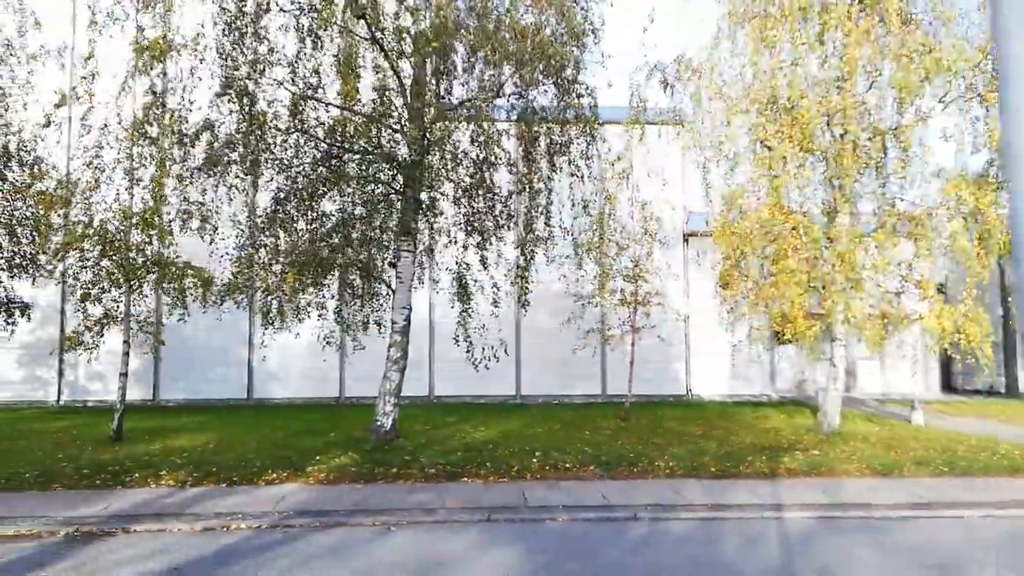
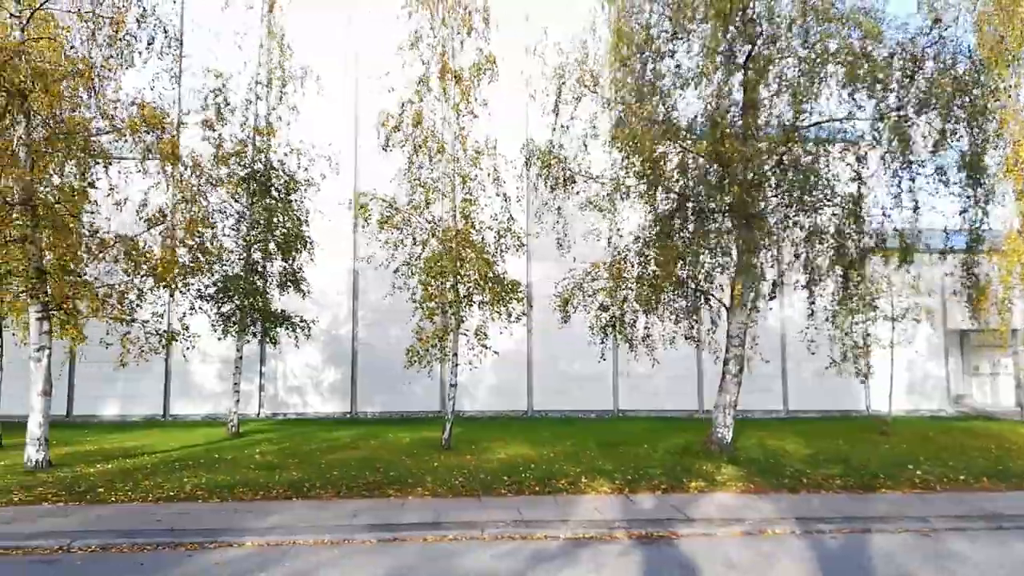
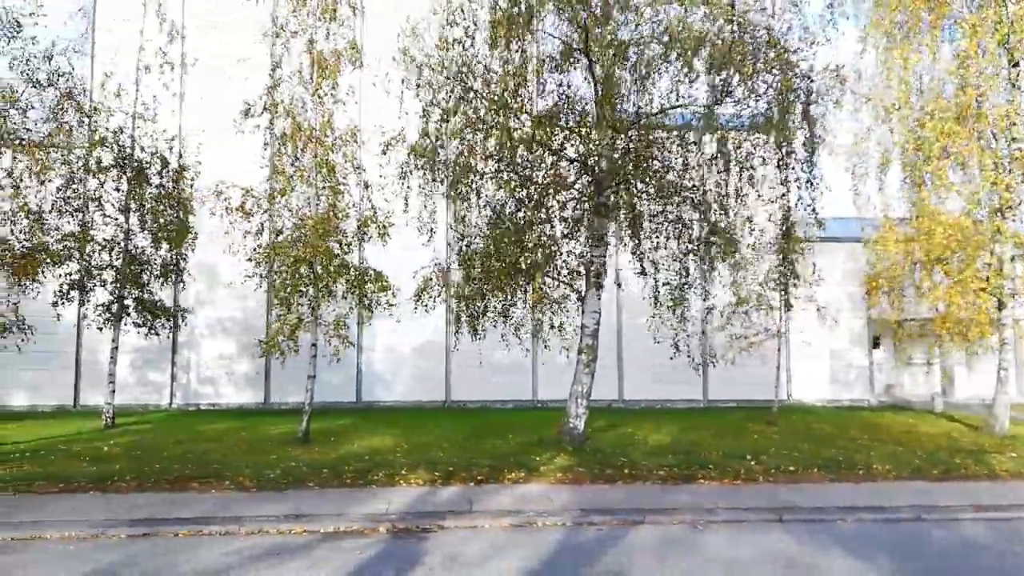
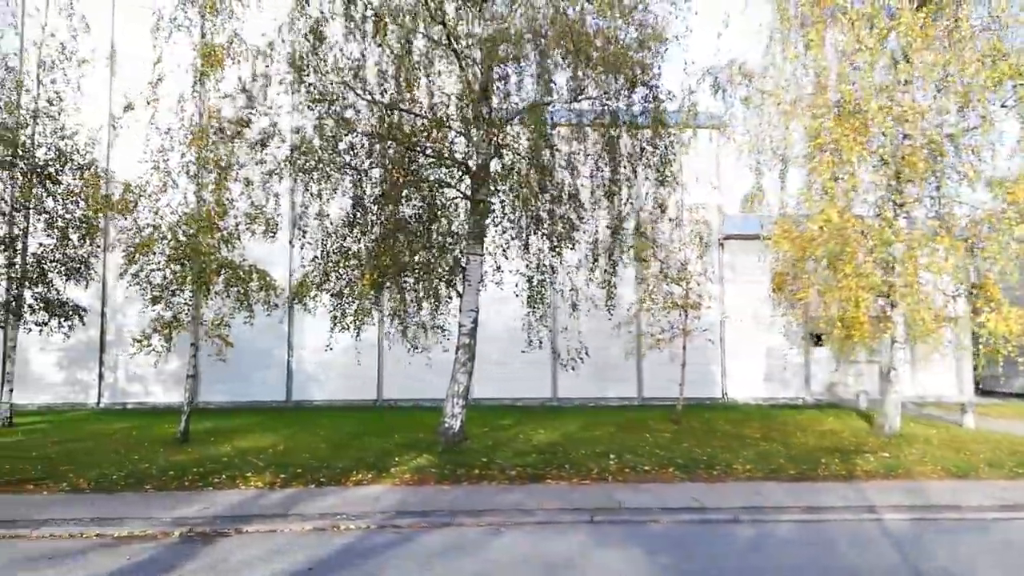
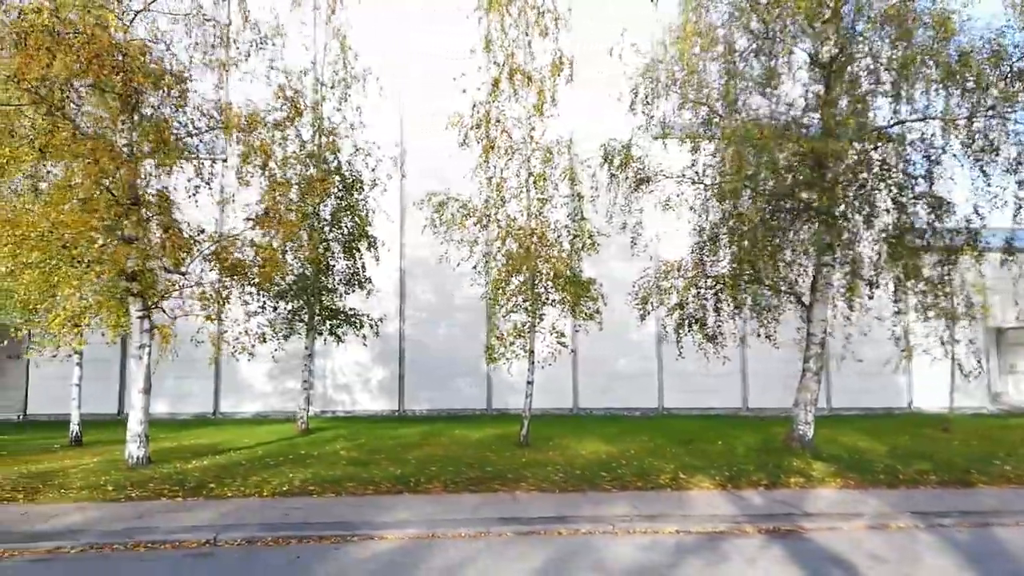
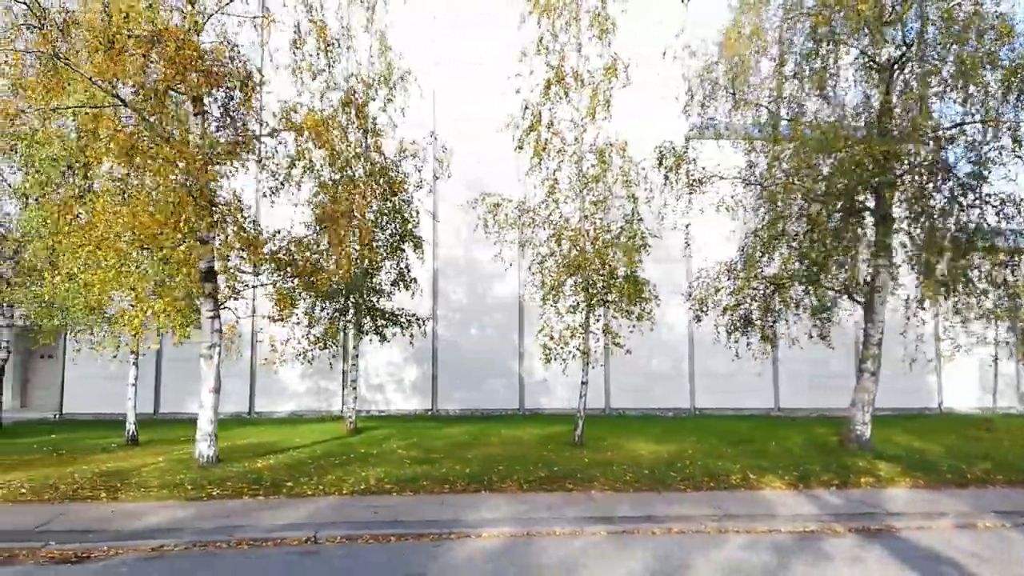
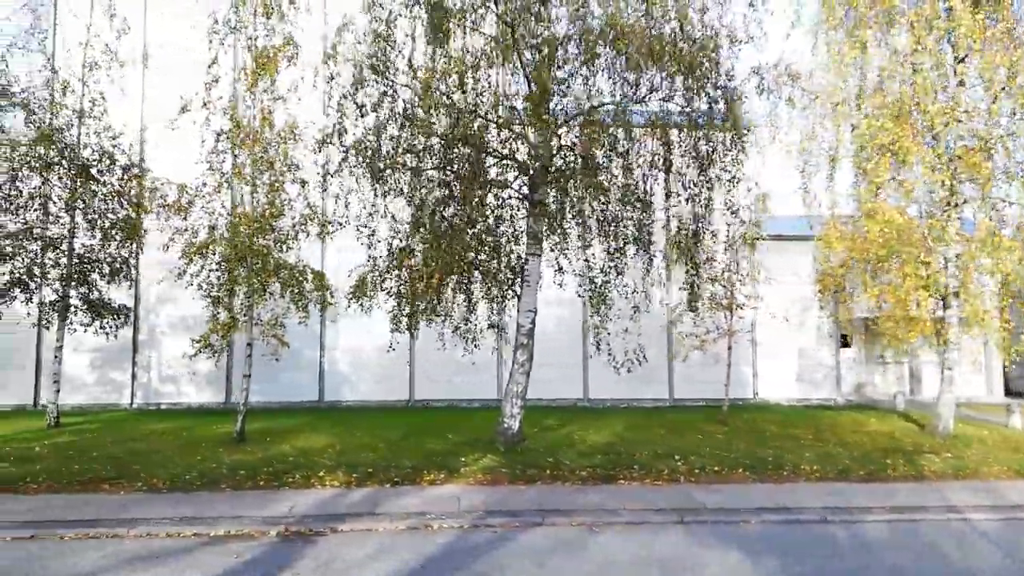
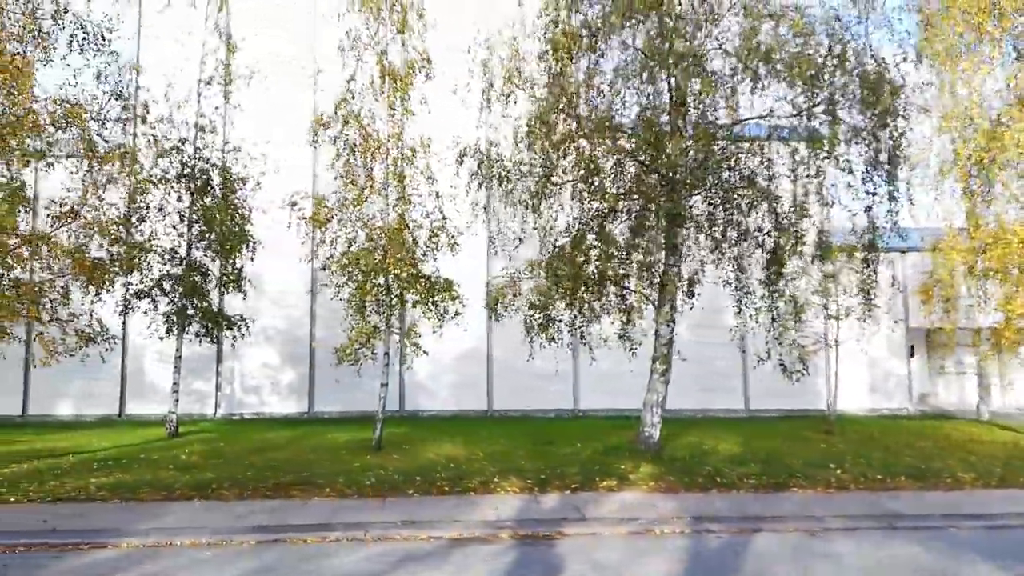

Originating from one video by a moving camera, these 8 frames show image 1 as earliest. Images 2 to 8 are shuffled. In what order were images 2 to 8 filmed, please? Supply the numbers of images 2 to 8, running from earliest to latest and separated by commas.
4, 7, 3, 8, 2, 5, 6
